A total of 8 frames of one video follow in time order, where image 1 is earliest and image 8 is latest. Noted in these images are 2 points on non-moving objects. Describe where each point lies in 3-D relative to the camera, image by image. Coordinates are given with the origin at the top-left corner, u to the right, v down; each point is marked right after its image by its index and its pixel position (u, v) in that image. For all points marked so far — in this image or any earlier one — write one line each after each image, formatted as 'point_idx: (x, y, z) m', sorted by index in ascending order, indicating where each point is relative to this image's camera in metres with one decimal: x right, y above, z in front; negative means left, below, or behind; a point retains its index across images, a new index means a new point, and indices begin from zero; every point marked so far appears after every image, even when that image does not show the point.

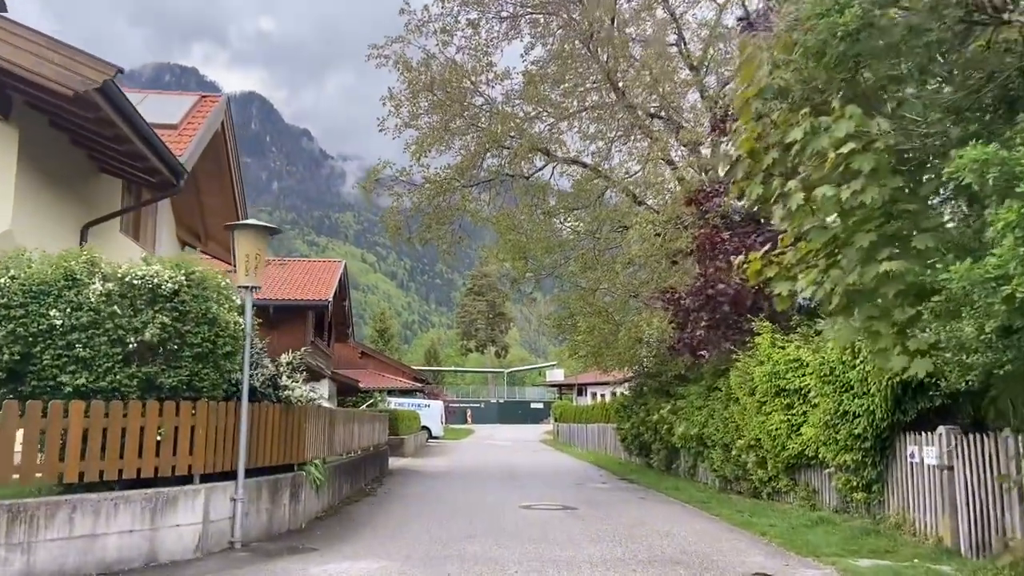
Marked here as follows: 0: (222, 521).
0: (-3.1, -2.5, +8.6) m
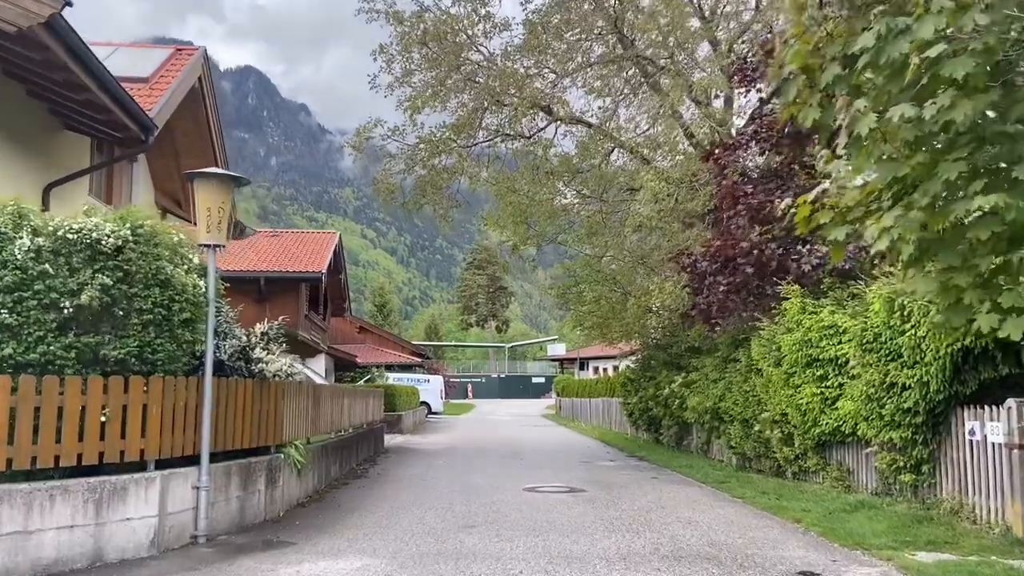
0: (-3.1, -2.1, +7.5) m
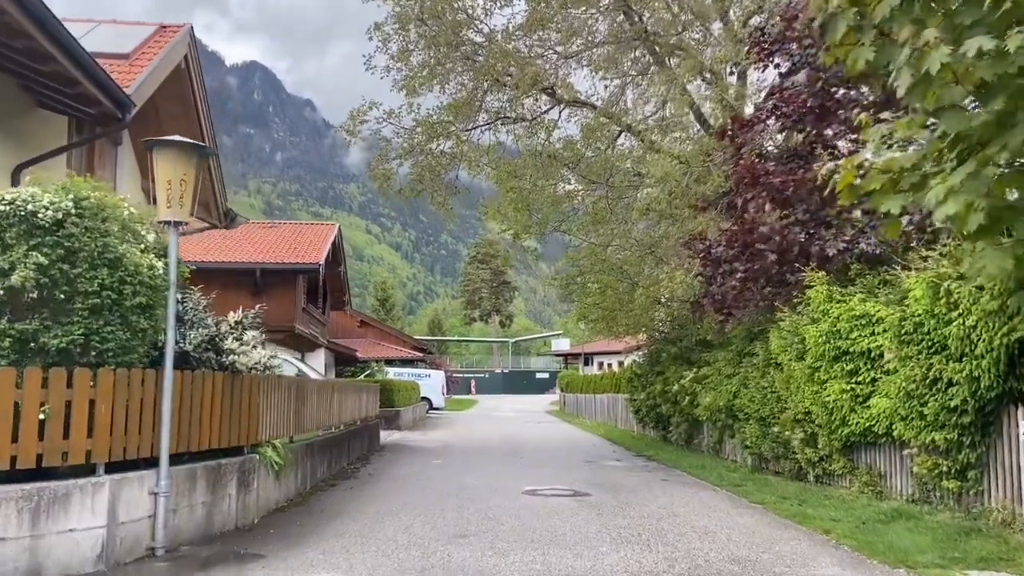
0: (-3.1, -2.0, +6.7) m
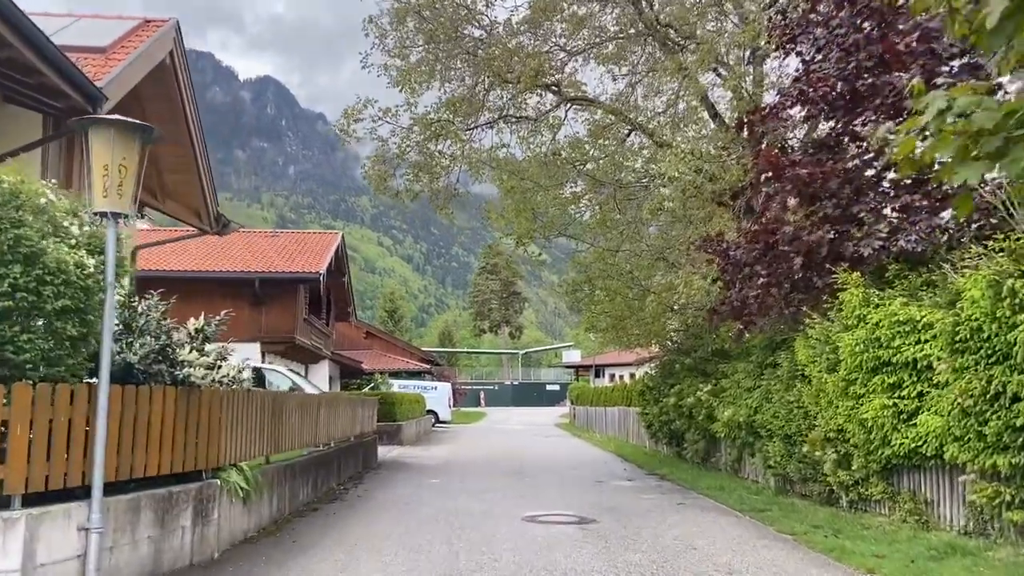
0: (-3.2, -2.0, +5.7) m
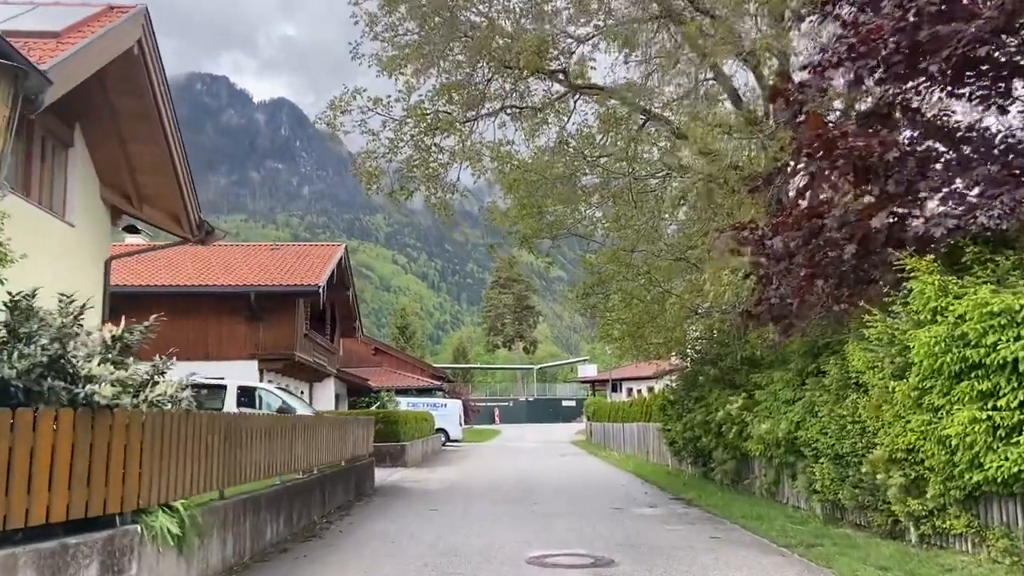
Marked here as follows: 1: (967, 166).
0: (-3.3, -1.9, +4.2) m
1: (+4.6, +1.2, +8.0) m
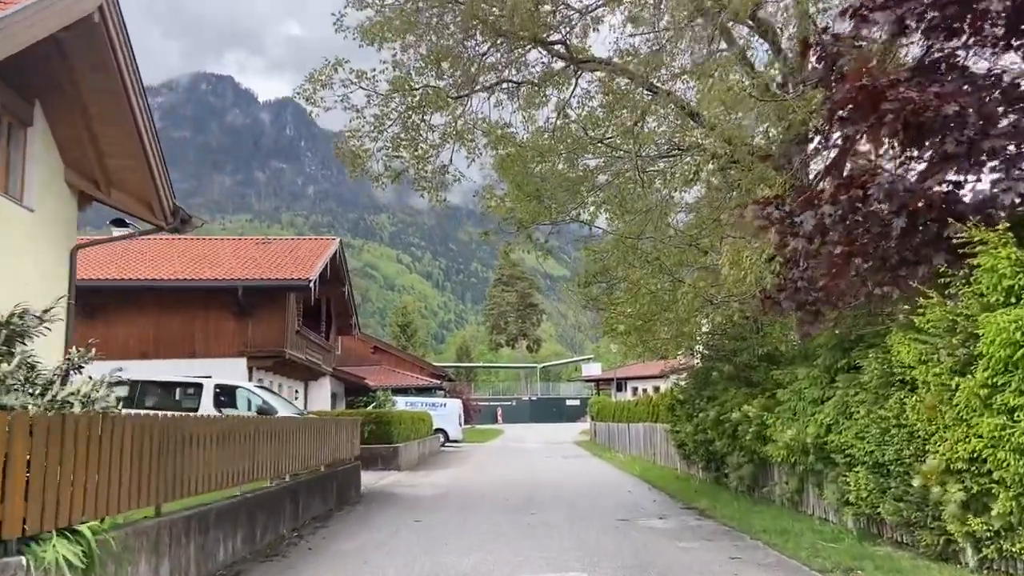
0: (-3.4, -1.7, +3.0) m
1: (+4.5, +1.4, +6.7) m
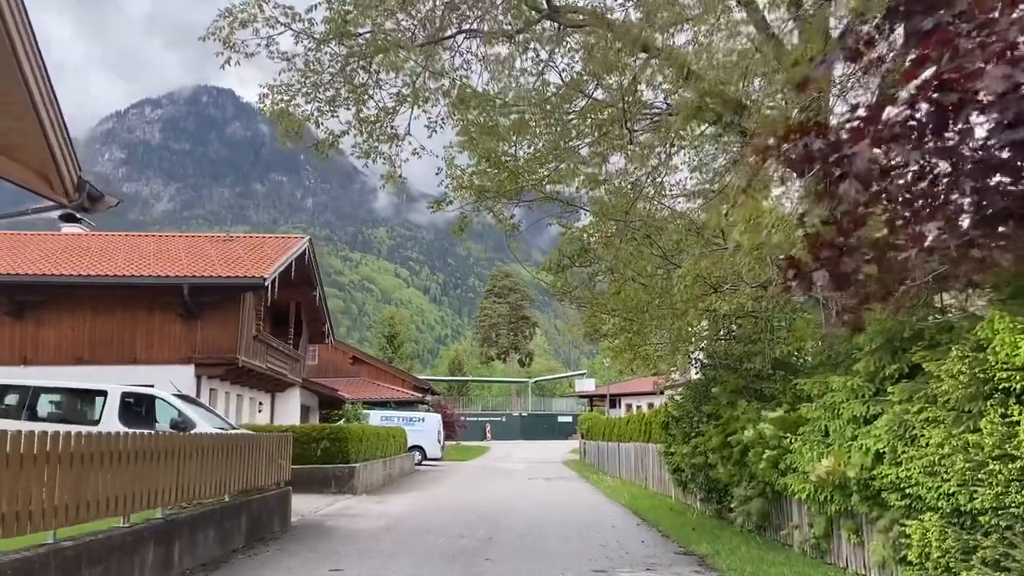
0: (-4.0, -1.3, +0.5) m
1: (+3.9, +1.7, +4.3) m
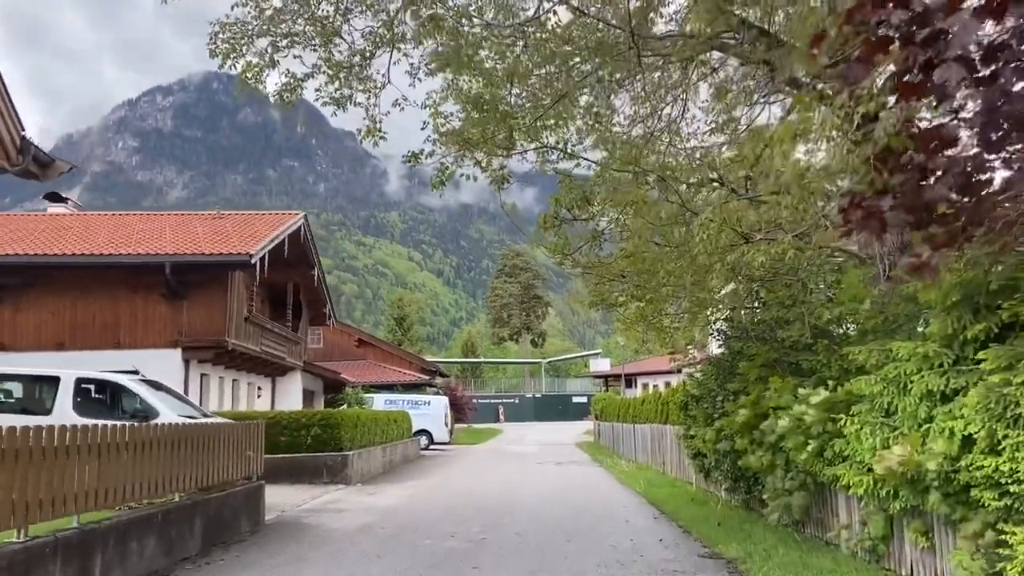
0: (-4.2, -1.2, -1.0) m
1: (+3.7, +2.0, +2.7) m
